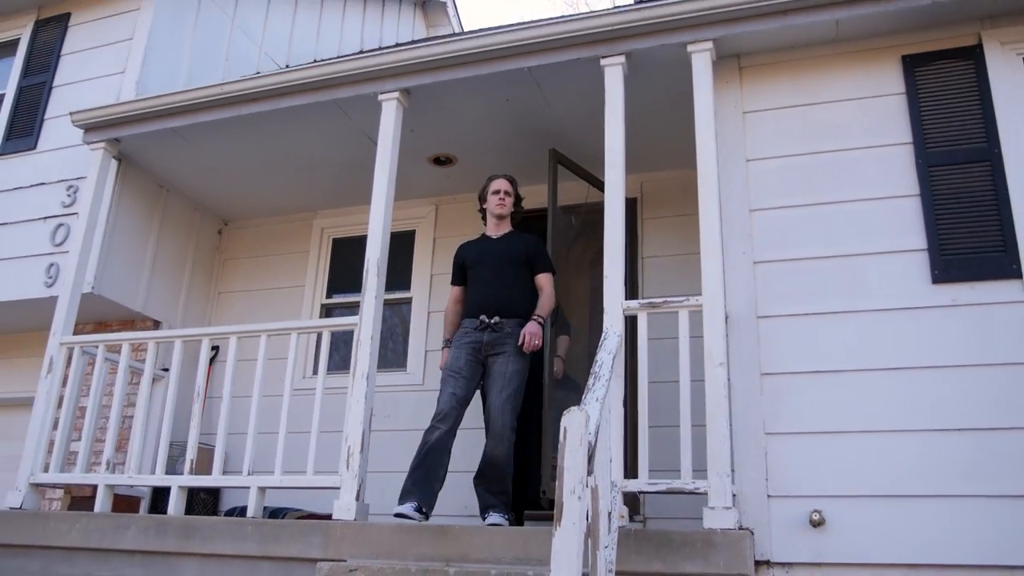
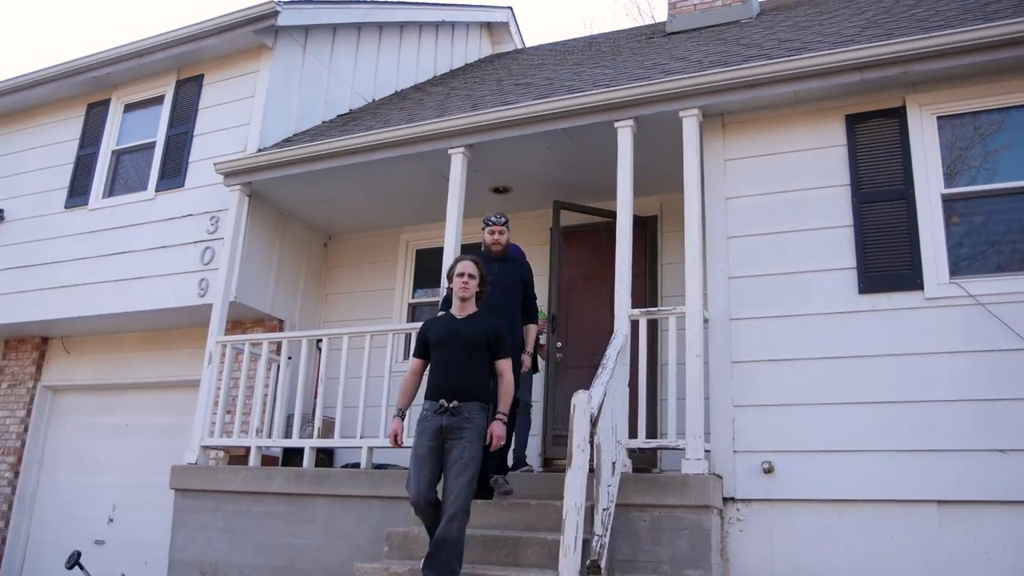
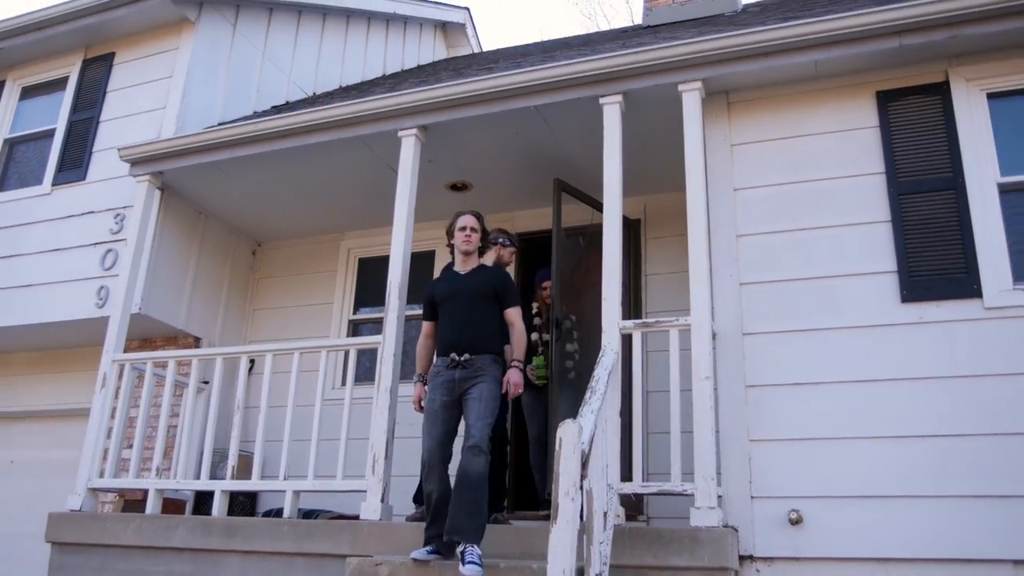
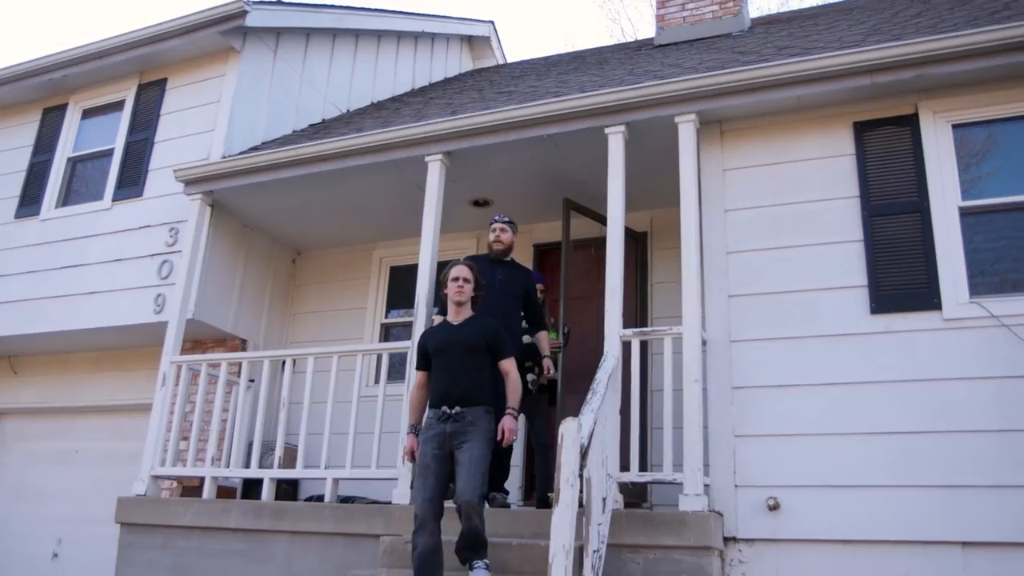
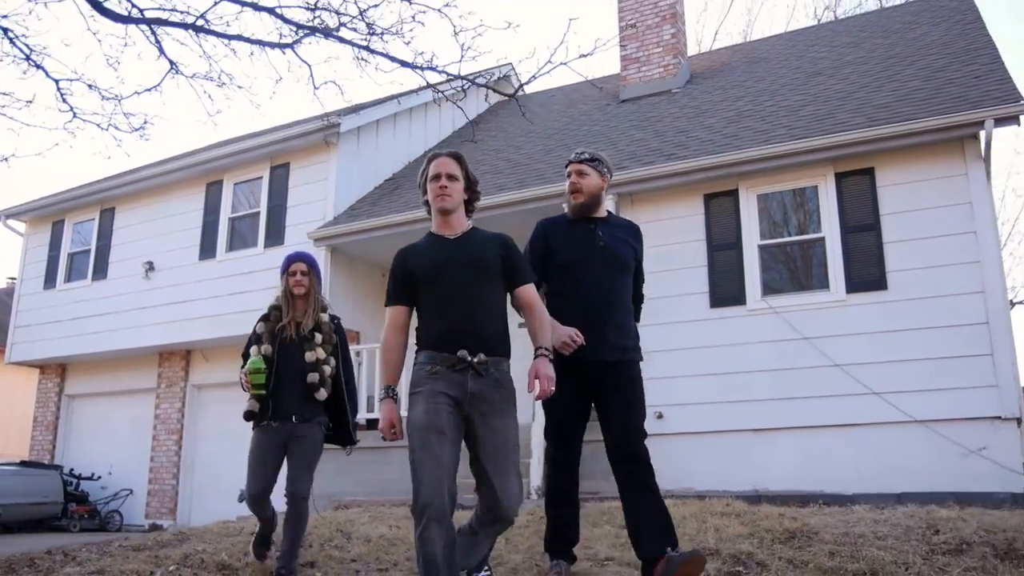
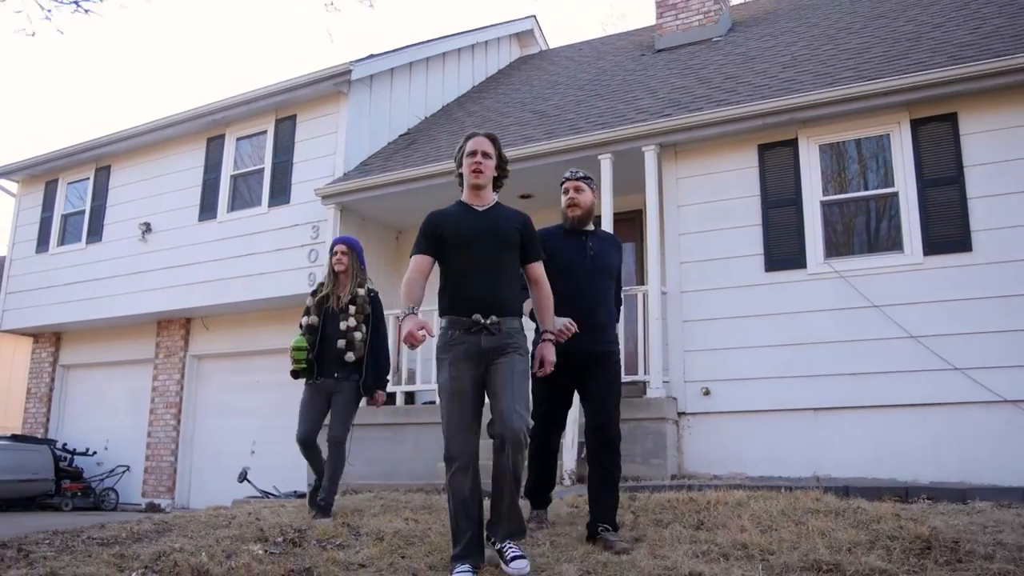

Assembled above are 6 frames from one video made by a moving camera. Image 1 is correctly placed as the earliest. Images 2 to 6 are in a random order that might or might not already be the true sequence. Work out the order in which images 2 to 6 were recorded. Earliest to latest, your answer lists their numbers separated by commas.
3, 4, 2, 6, 5
